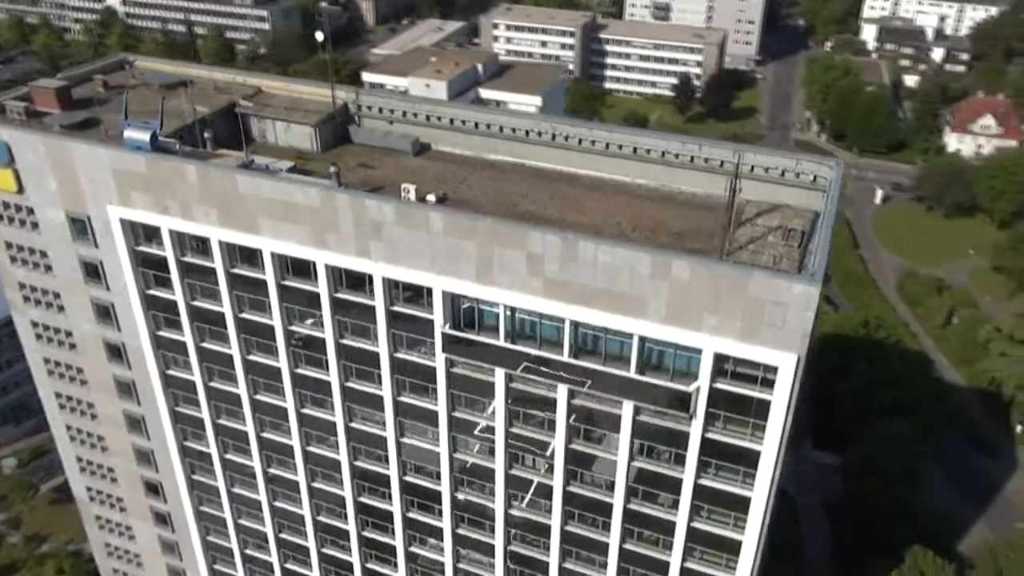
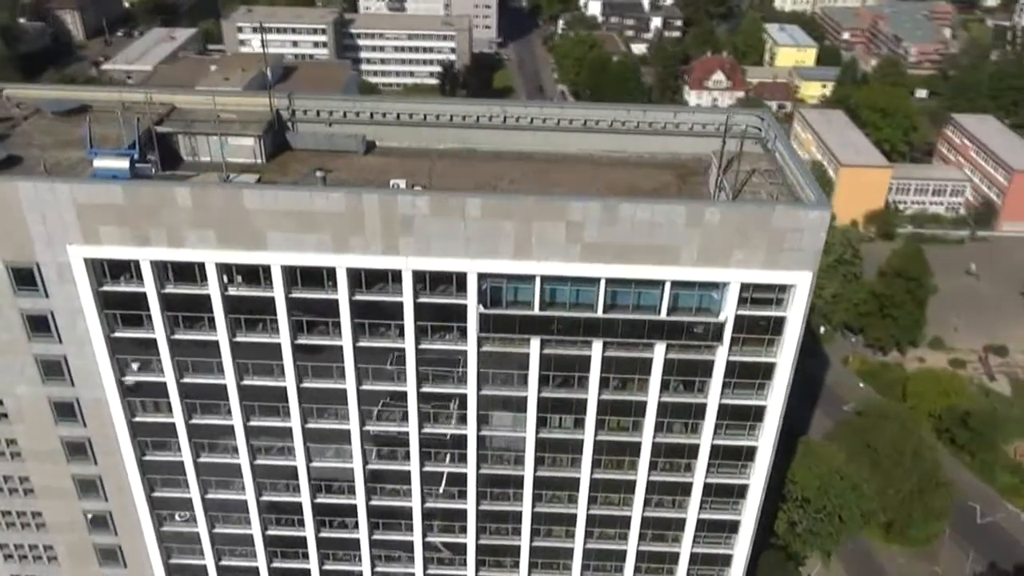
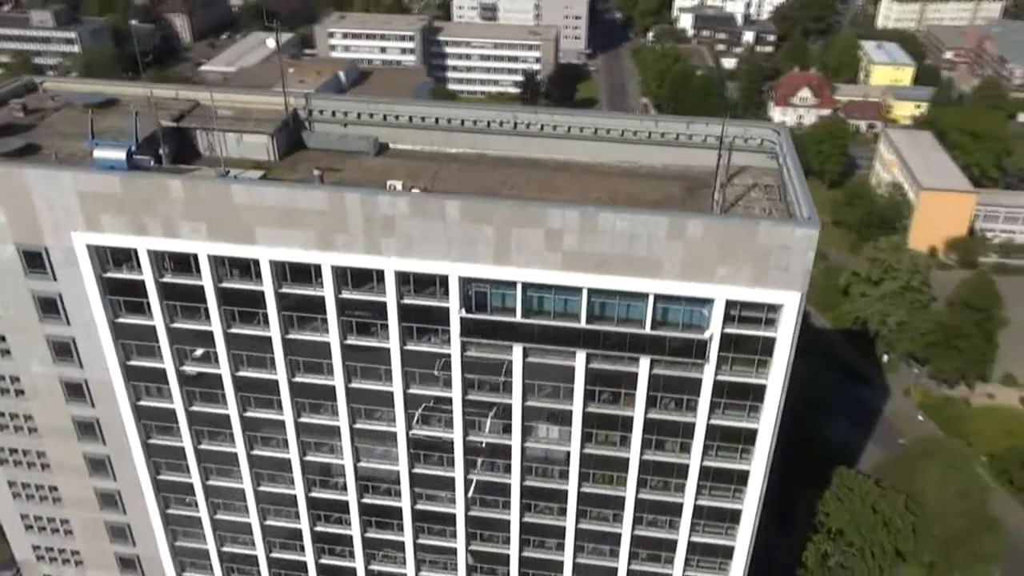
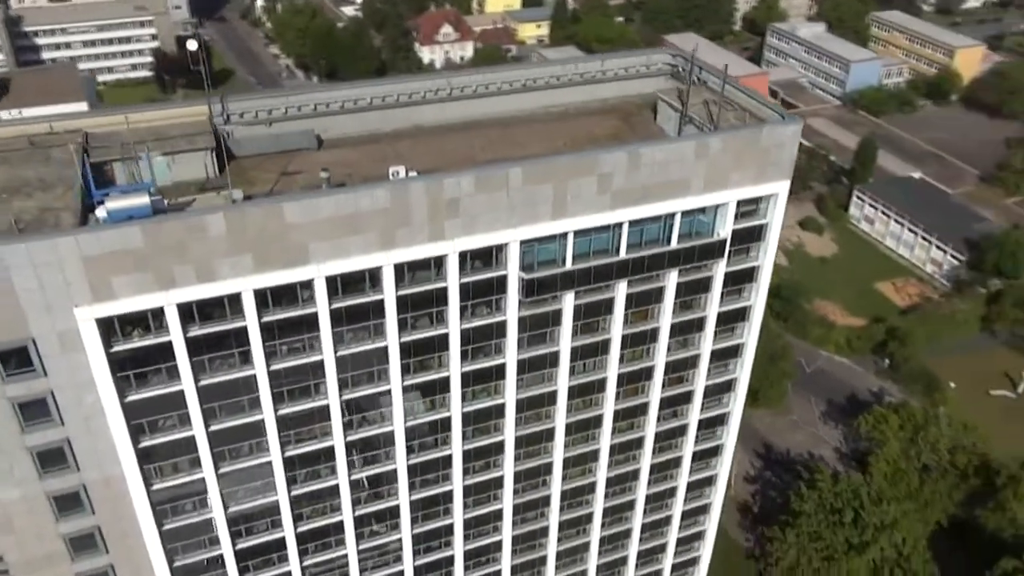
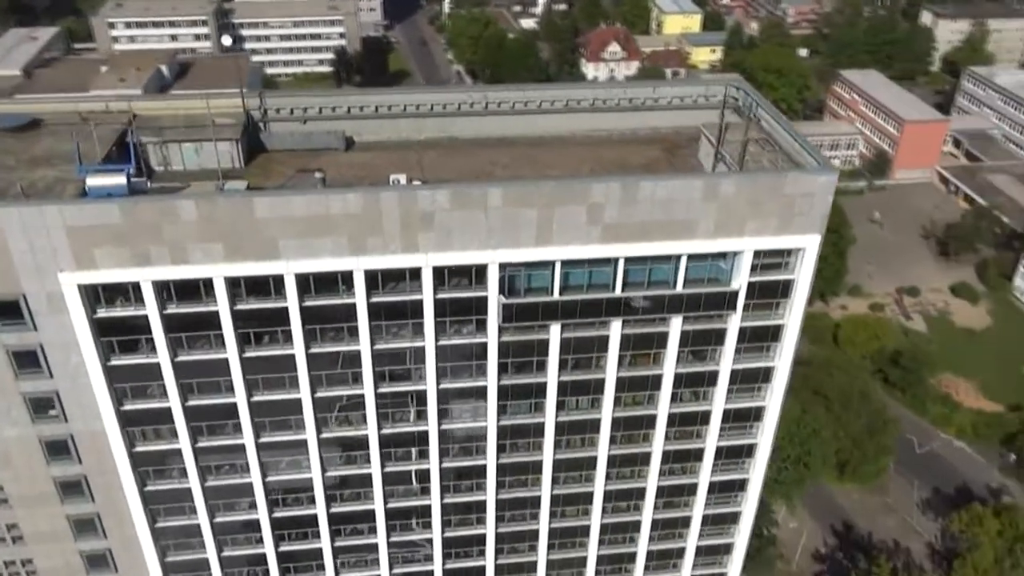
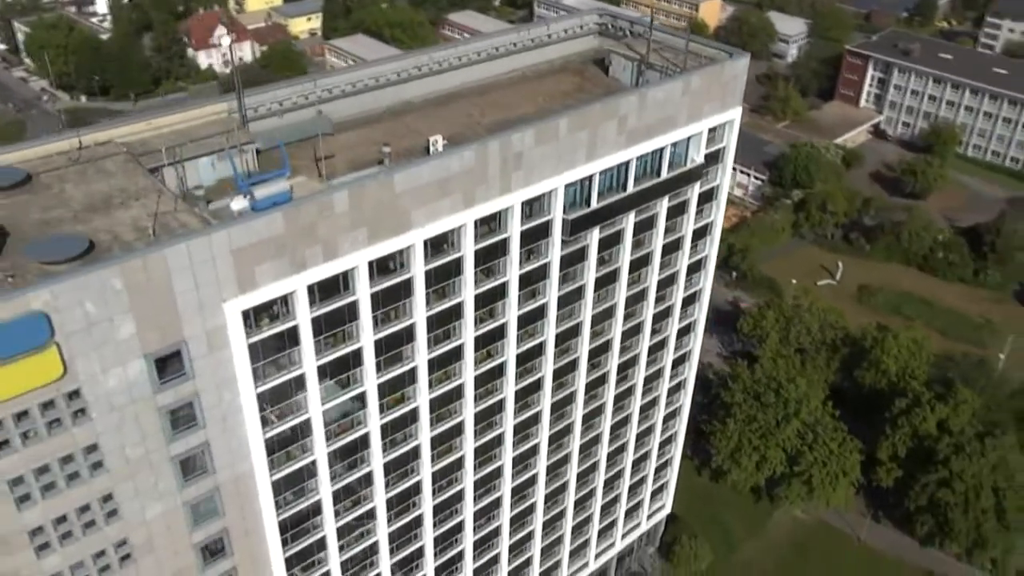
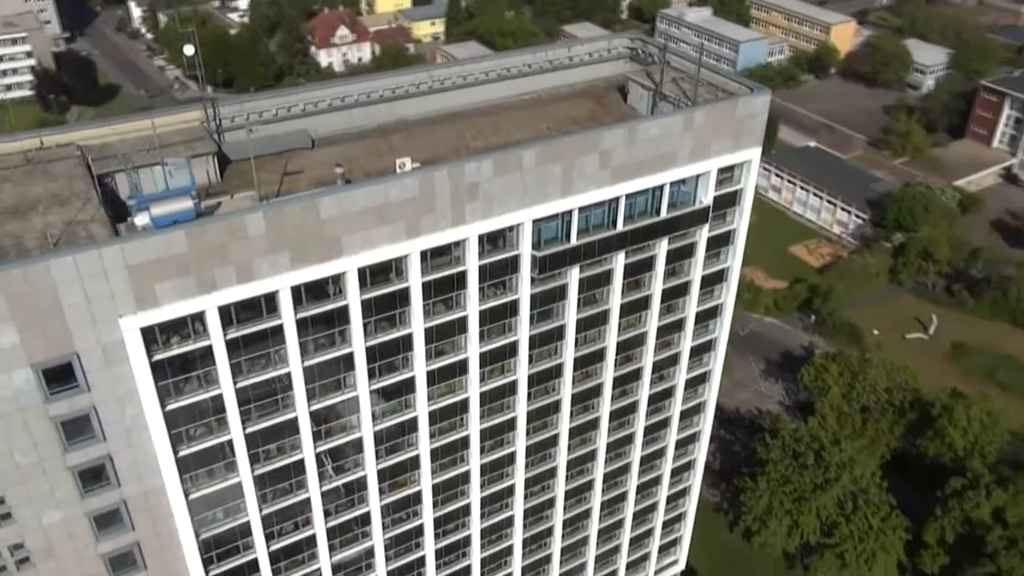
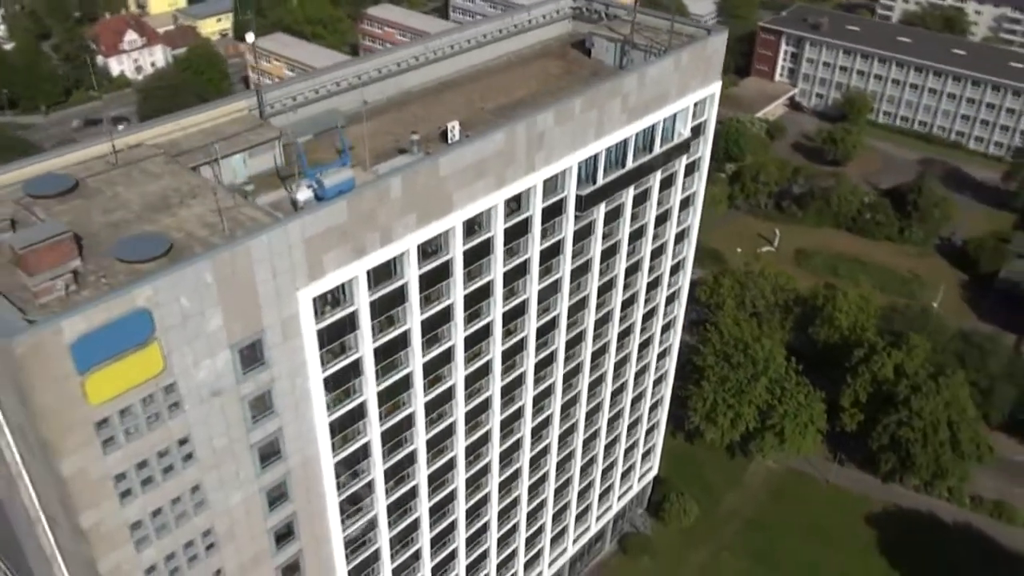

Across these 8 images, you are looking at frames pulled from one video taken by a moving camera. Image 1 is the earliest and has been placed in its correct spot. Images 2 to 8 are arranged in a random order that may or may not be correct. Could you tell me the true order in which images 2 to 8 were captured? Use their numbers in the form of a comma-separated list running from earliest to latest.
3, 2, 5, 4, 7, 6, 8
